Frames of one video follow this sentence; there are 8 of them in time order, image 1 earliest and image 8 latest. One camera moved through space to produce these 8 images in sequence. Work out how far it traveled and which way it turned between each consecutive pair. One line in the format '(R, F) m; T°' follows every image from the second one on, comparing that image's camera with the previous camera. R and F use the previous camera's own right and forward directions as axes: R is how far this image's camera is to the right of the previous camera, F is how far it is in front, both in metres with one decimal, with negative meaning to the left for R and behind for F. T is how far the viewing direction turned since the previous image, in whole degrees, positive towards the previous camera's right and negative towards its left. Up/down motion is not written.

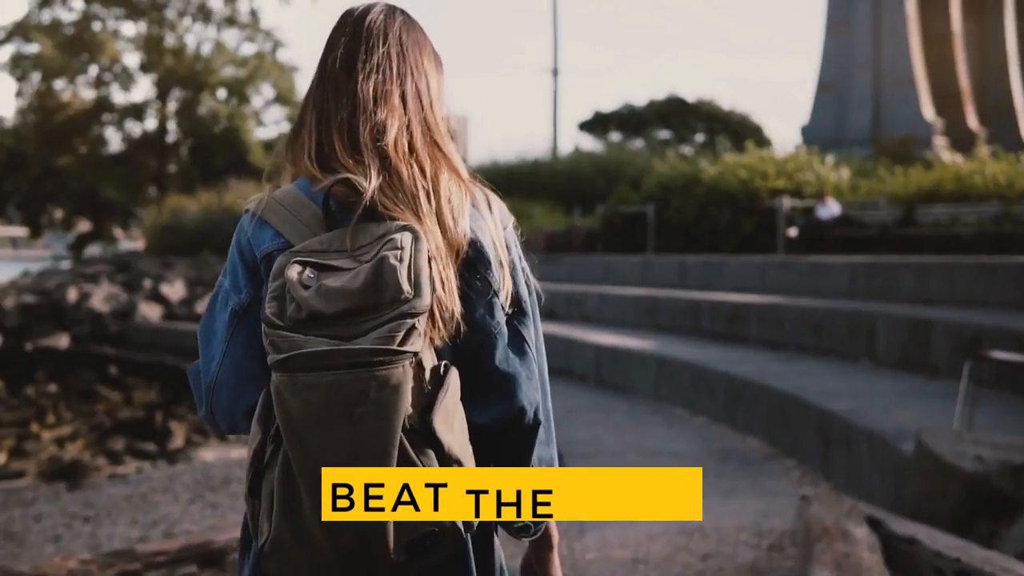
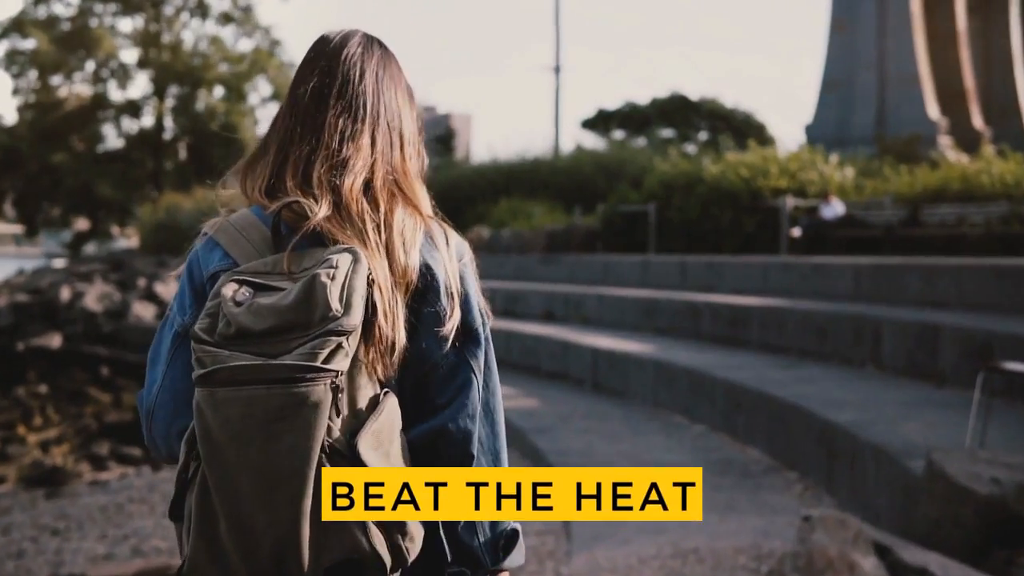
(+0.1, +0.2) m; 0°
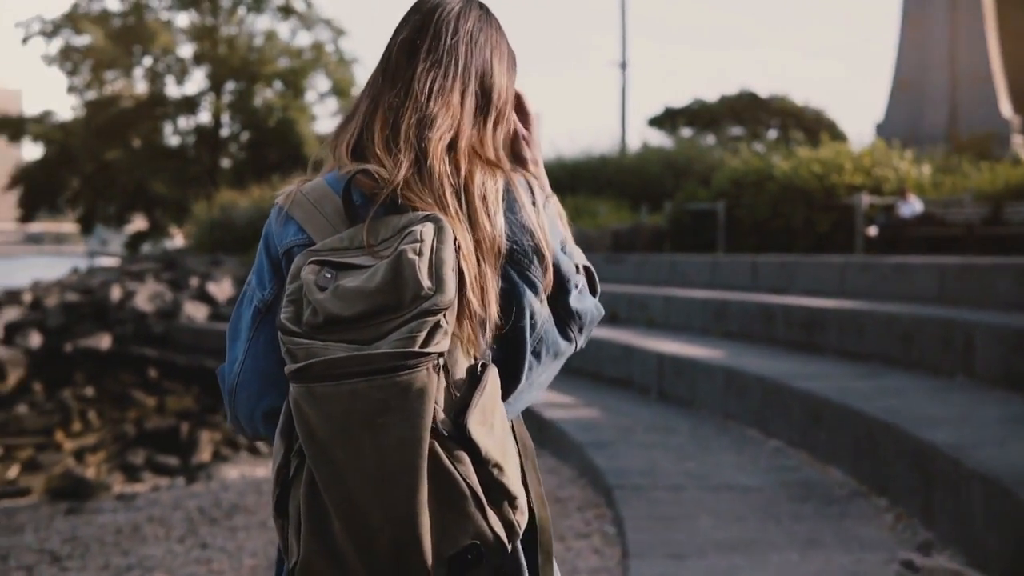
(0.0, +0.5) m; -3°
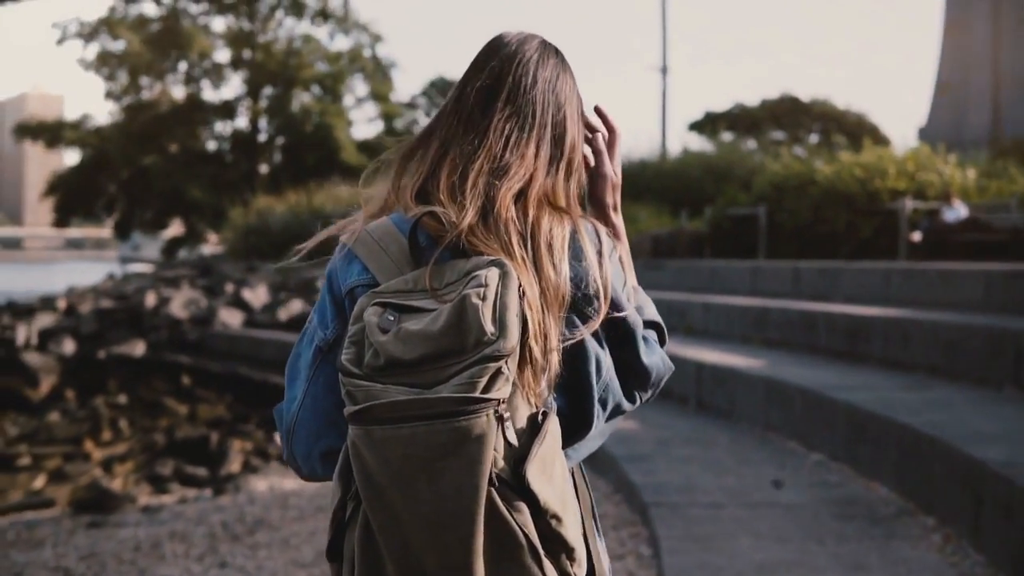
(0.0, +0.2) m; -2°
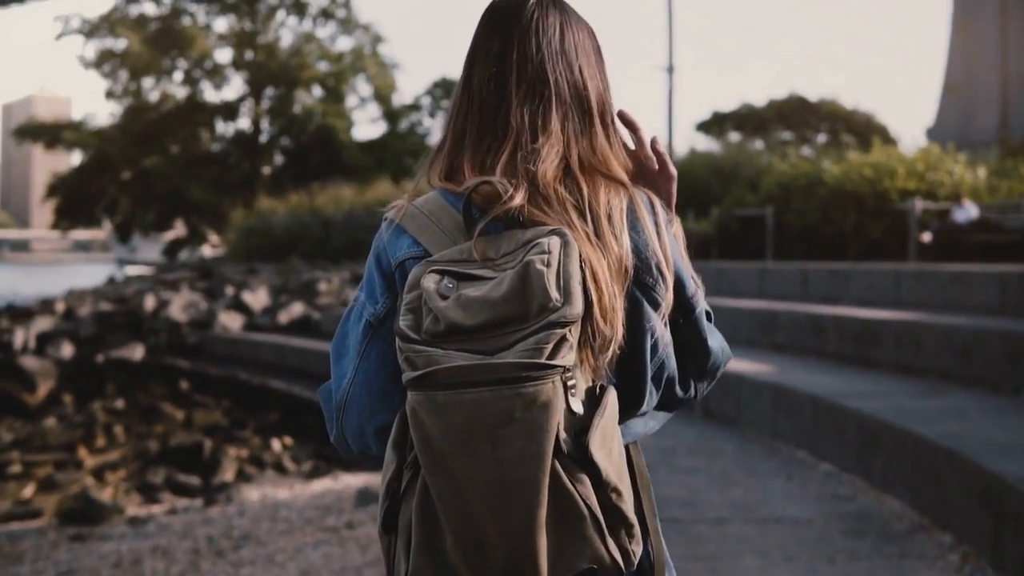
(0.0, +0.2) m; 0°
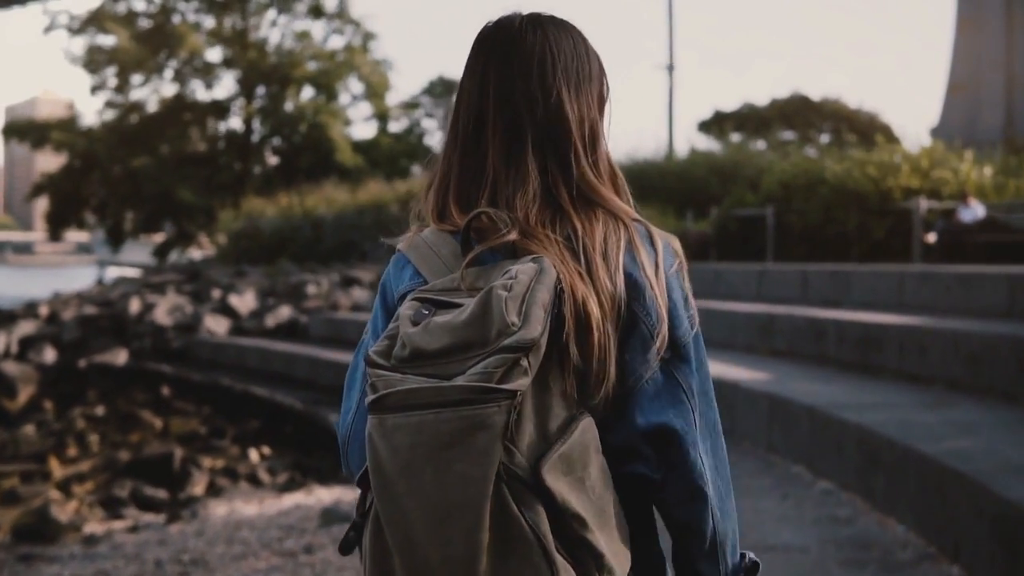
(+0.1, +0.3) m; 0°
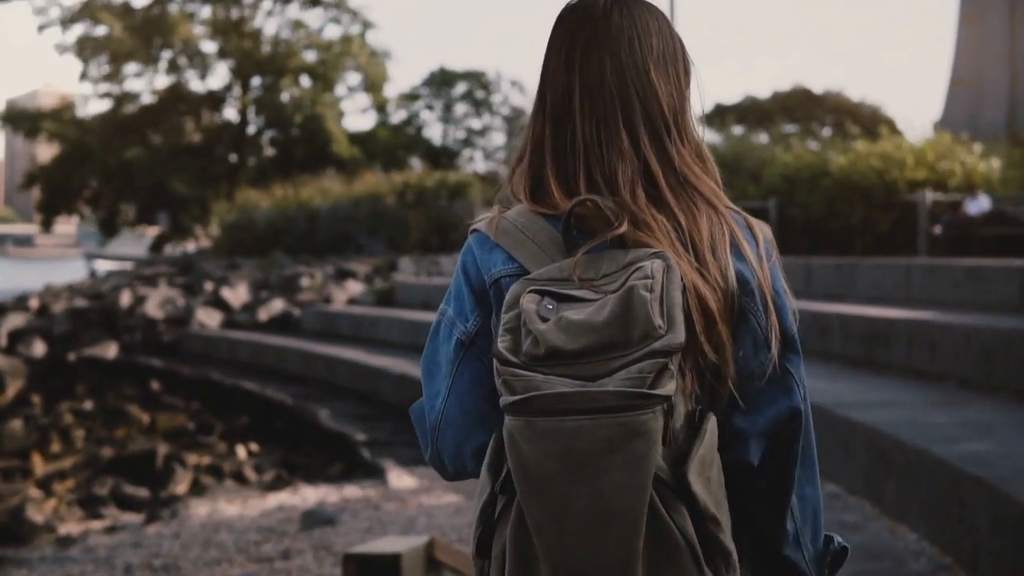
(0.0, +0.2) m; 0°
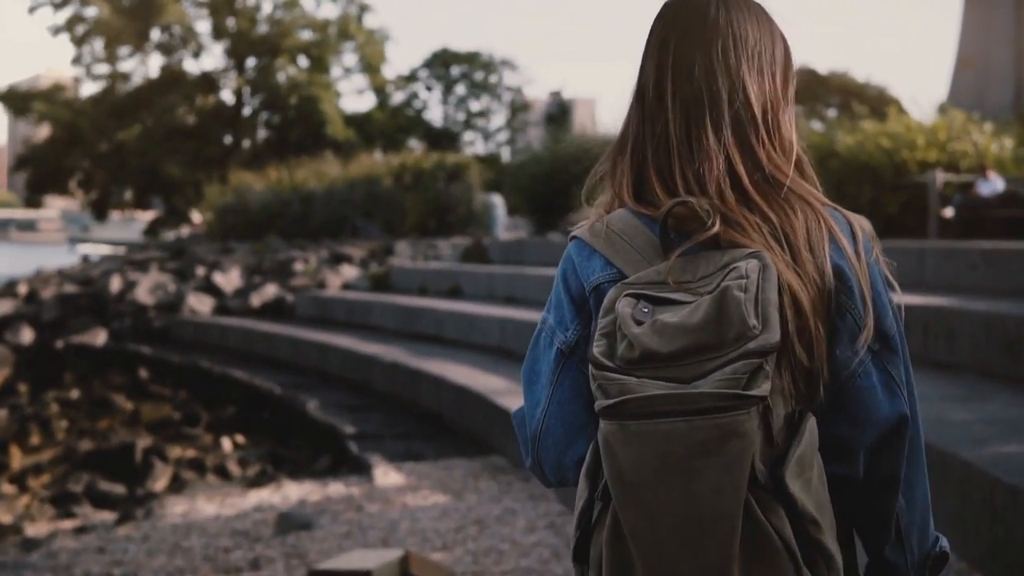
(+0.1, +0.3) m; 0°
